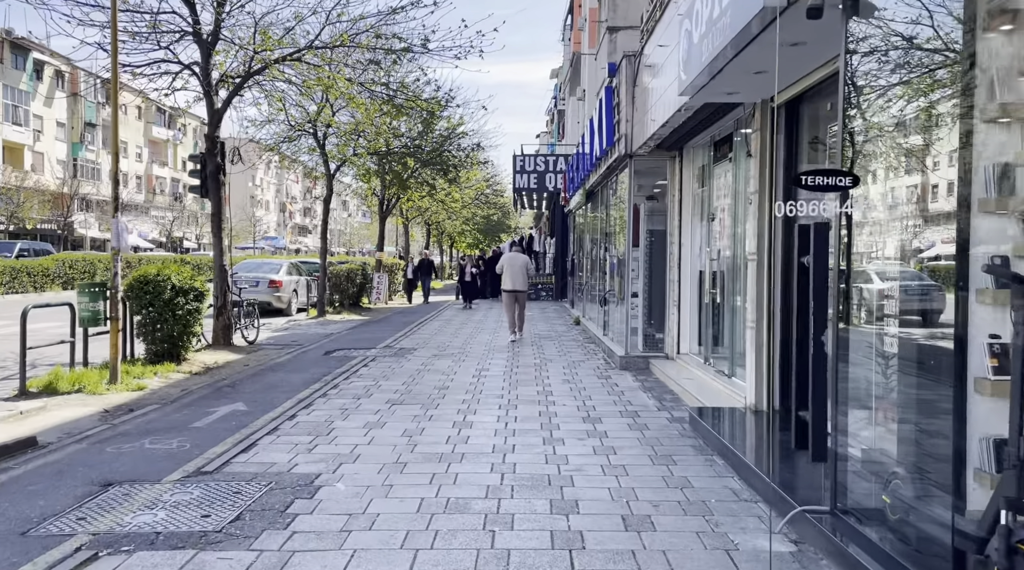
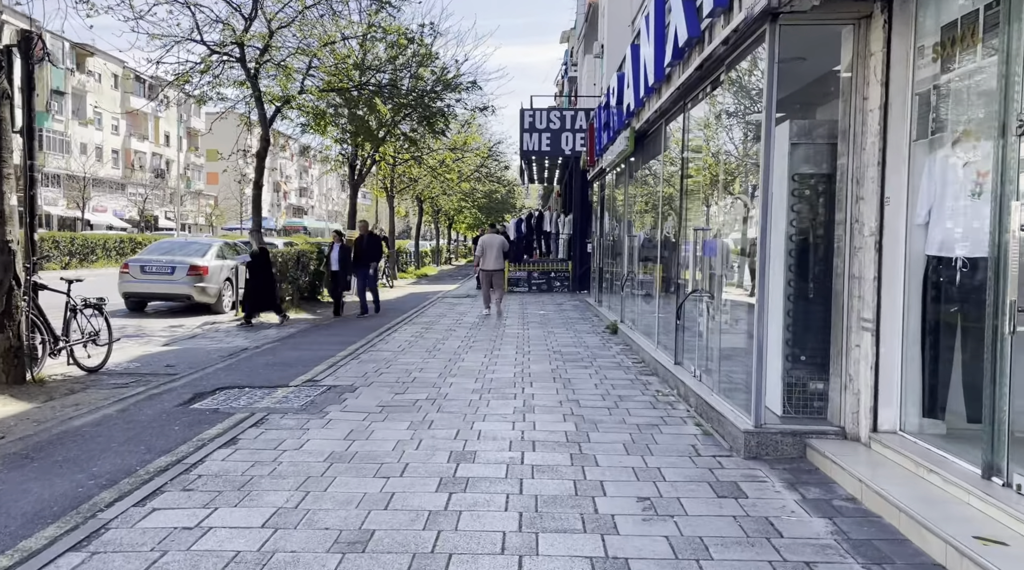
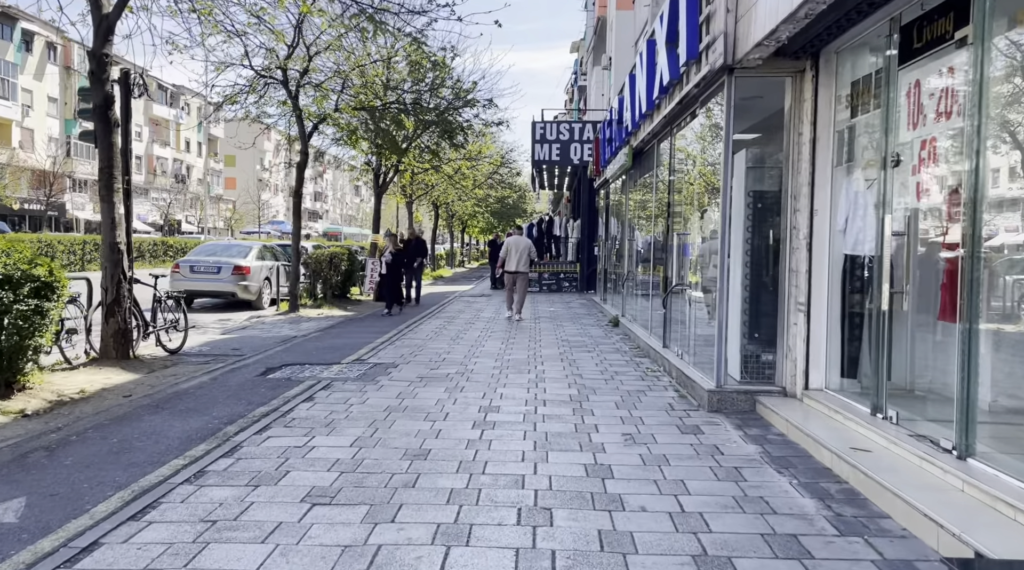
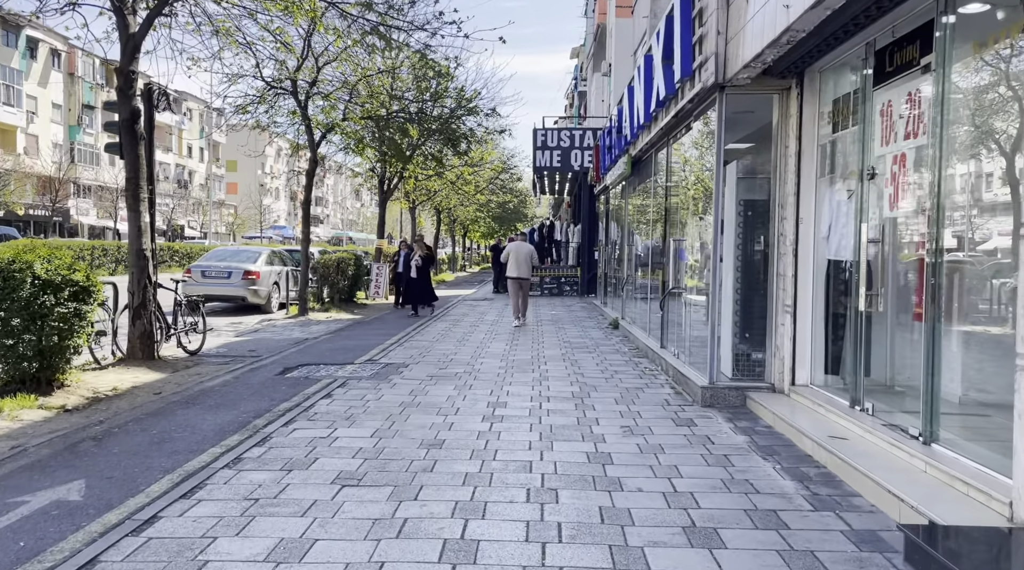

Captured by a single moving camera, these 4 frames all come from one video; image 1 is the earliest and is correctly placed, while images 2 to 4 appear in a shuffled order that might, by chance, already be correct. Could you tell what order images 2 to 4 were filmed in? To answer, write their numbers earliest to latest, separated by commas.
4, 3, 2
